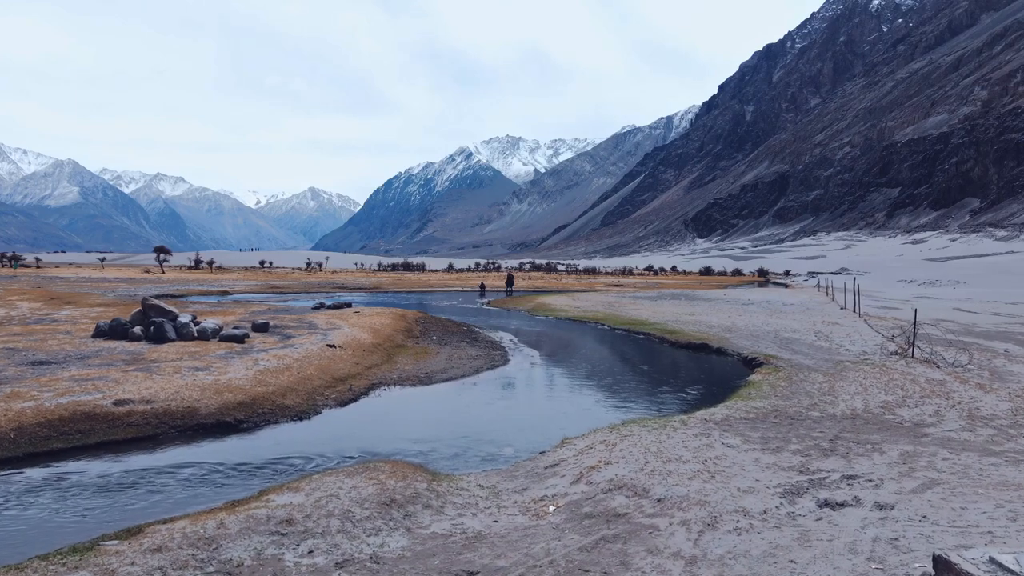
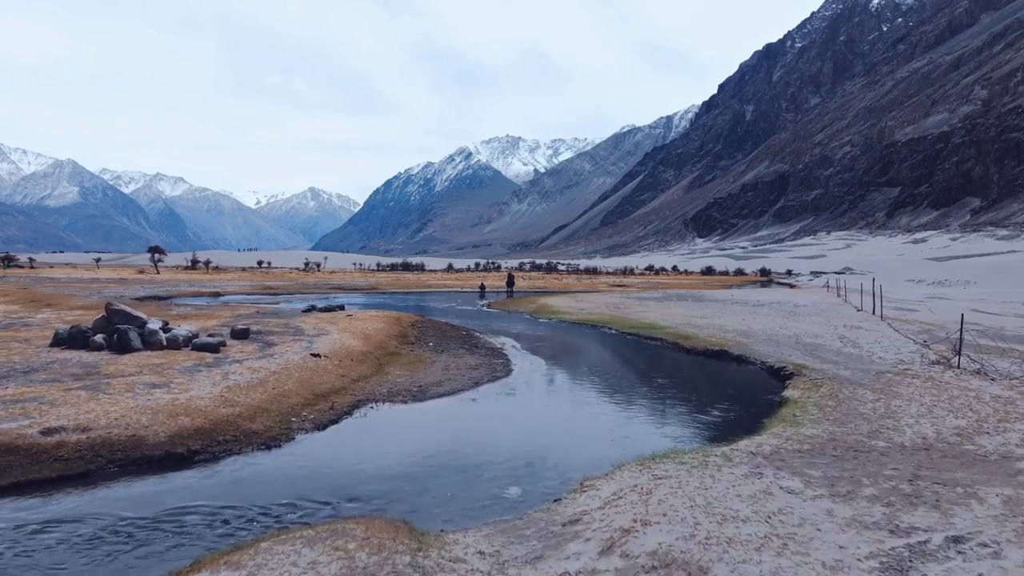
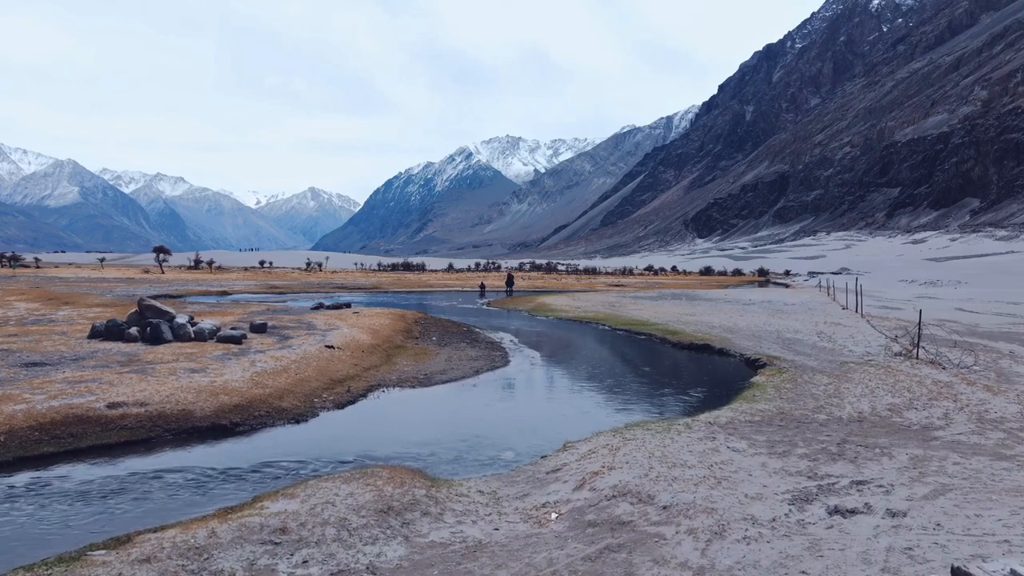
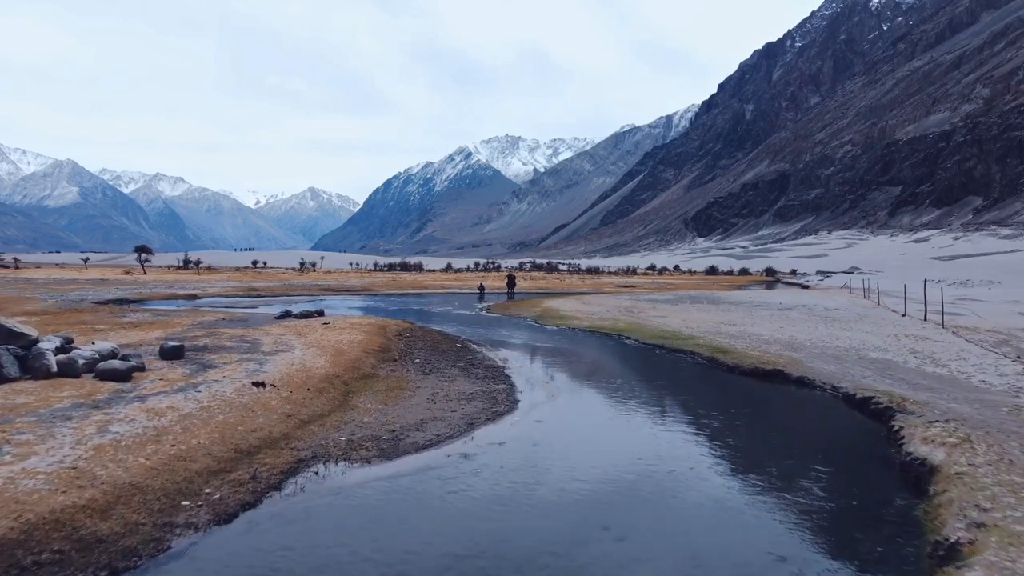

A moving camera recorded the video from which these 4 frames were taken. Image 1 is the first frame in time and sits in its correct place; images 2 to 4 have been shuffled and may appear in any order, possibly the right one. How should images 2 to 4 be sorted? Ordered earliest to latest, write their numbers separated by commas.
3, 2, 4
